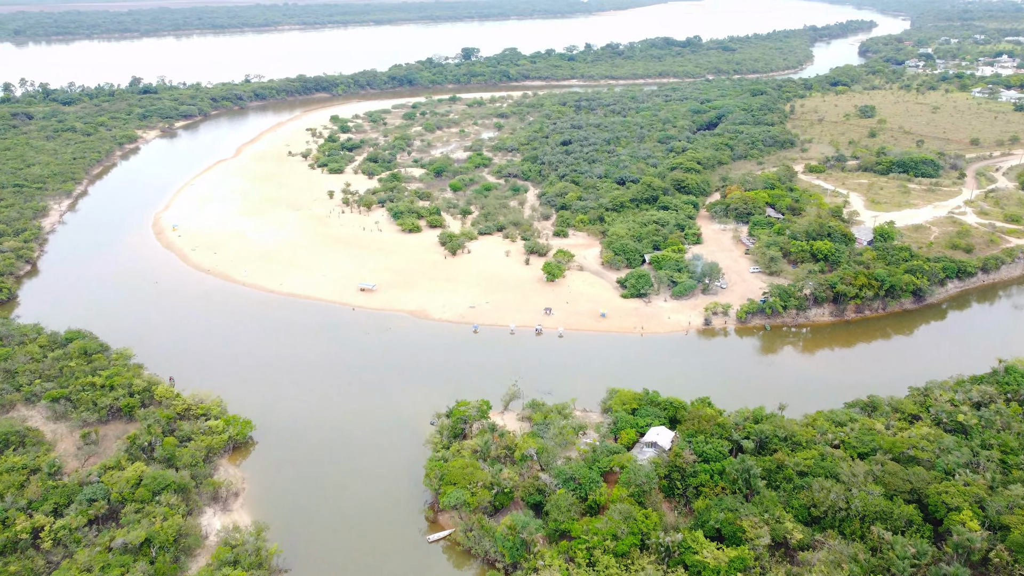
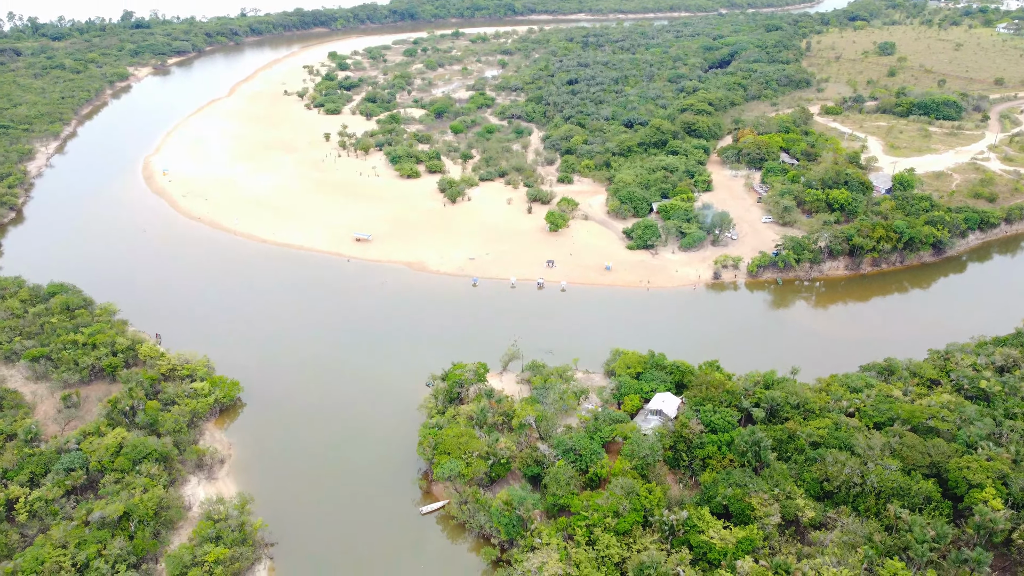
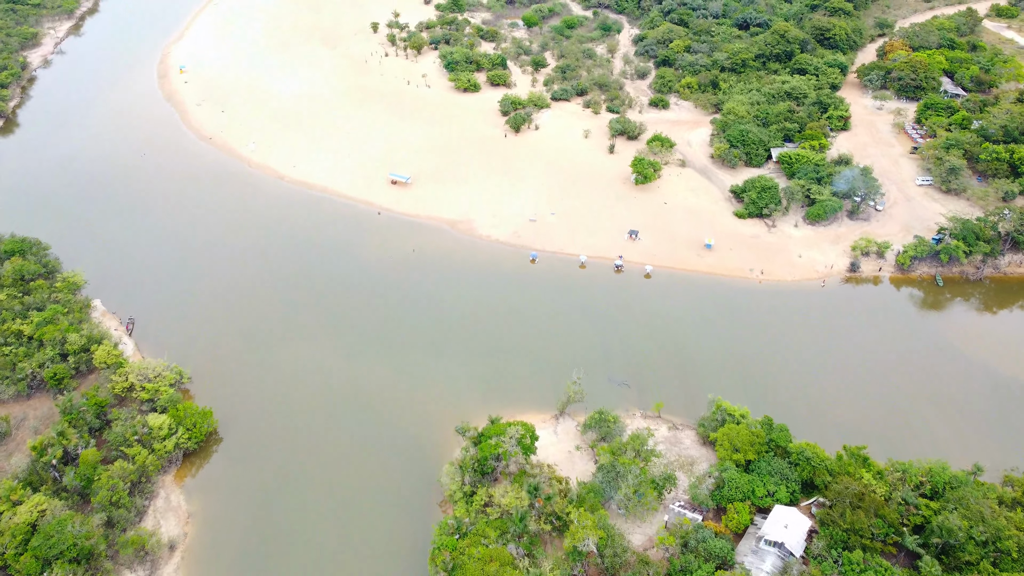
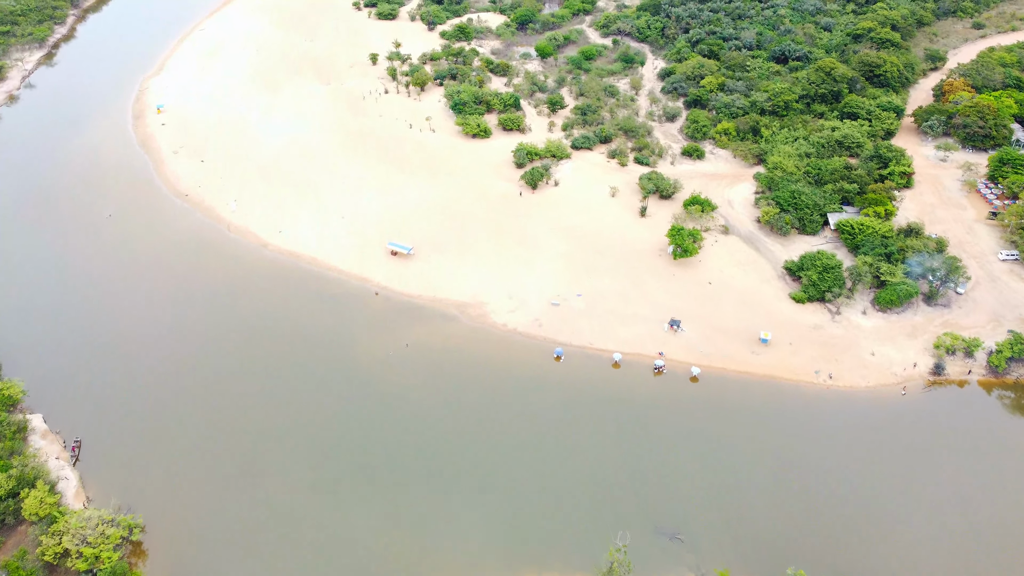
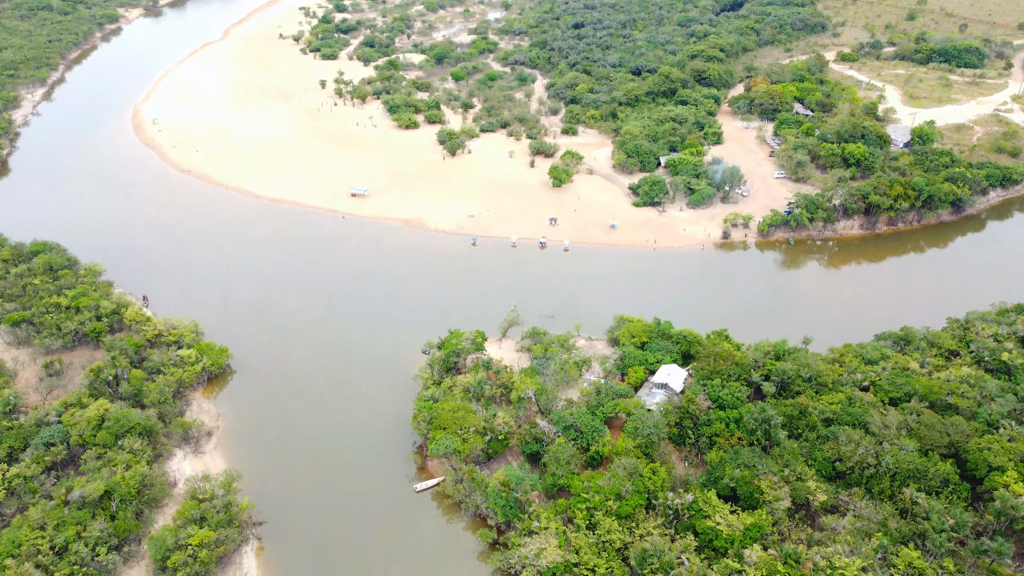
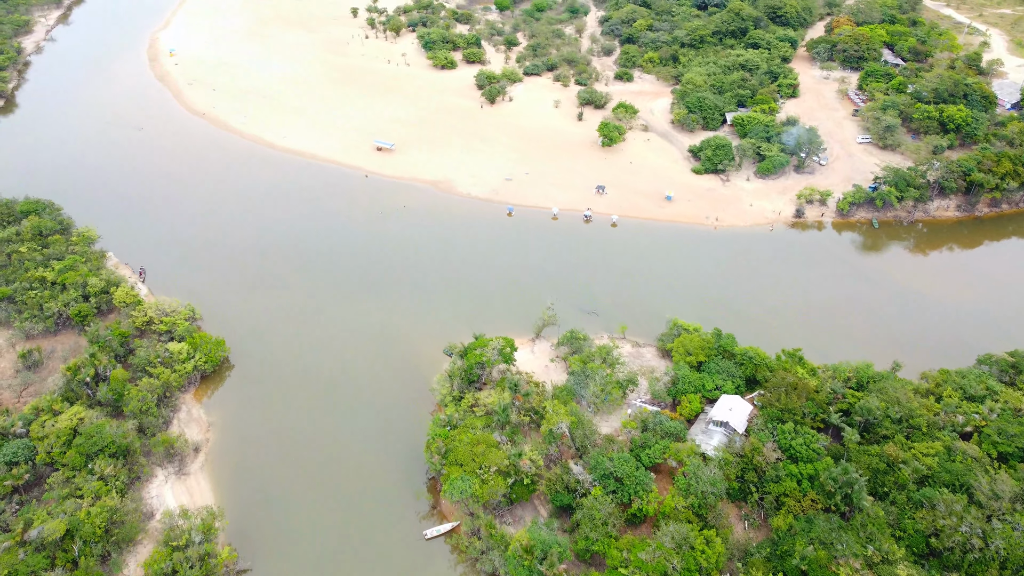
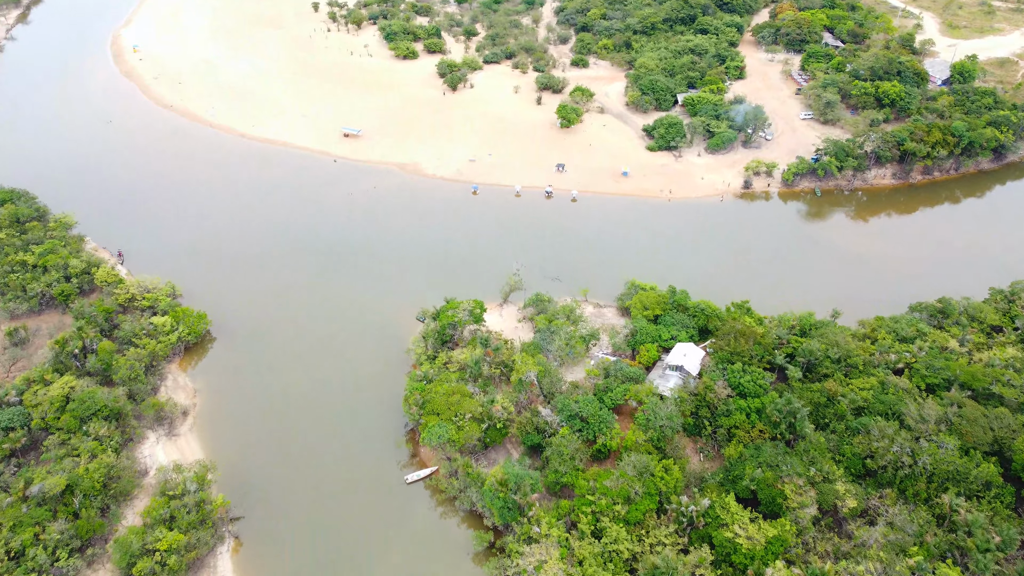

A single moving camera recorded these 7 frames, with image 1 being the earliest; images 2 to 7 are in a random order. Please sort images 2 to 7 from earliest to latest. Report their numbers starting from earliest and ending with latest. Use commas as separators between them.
2, 5, 7, 6, 3, 4
